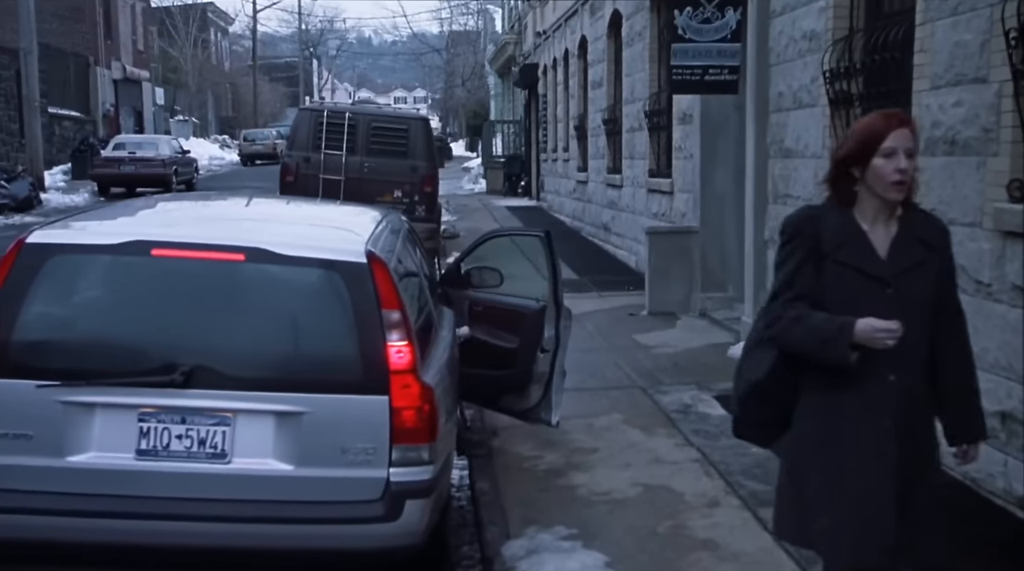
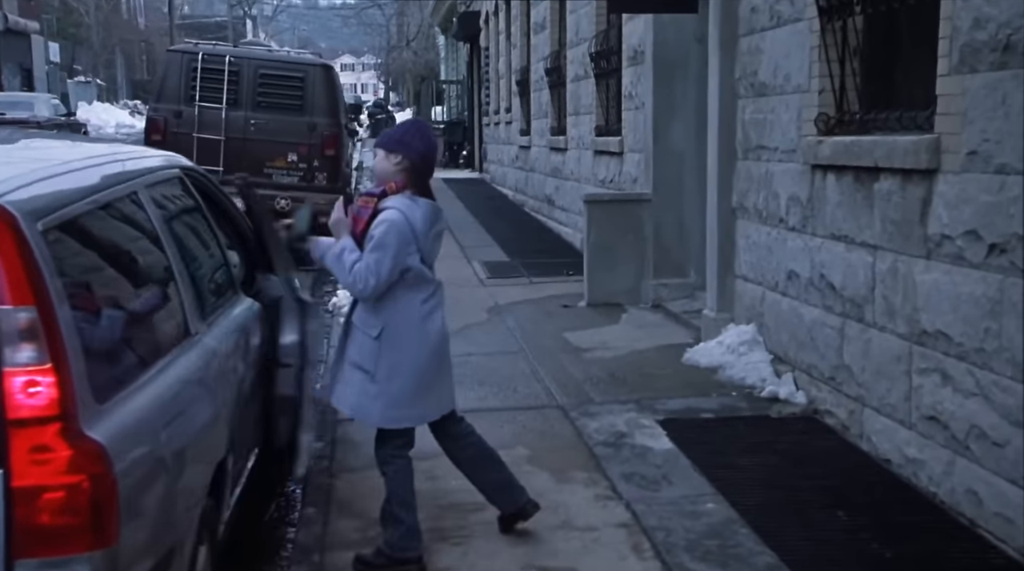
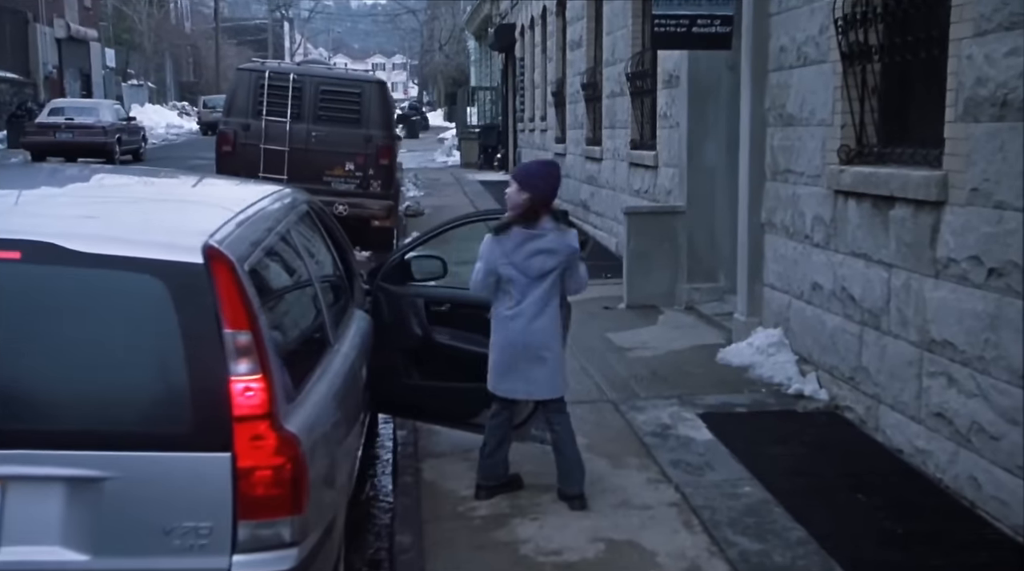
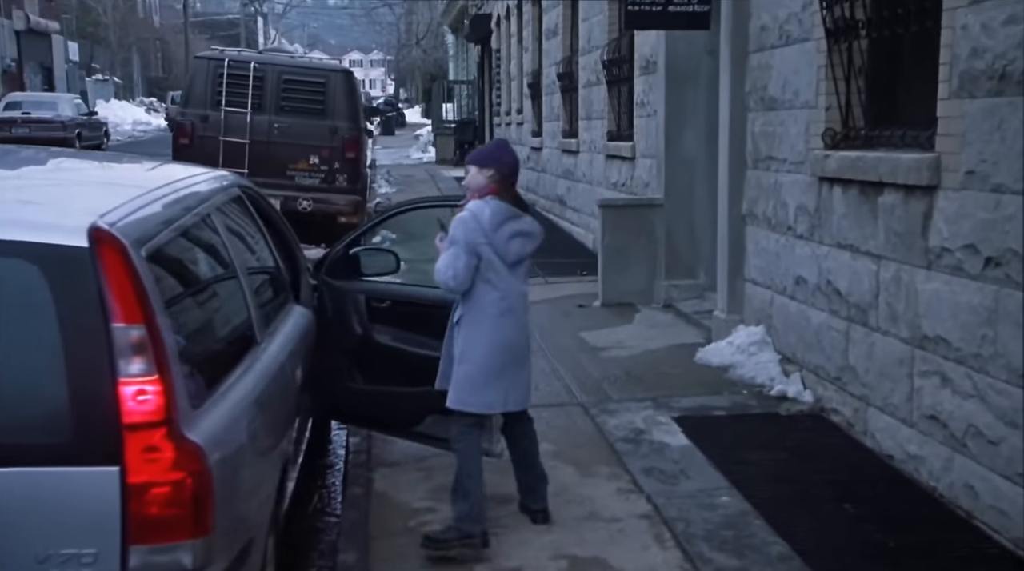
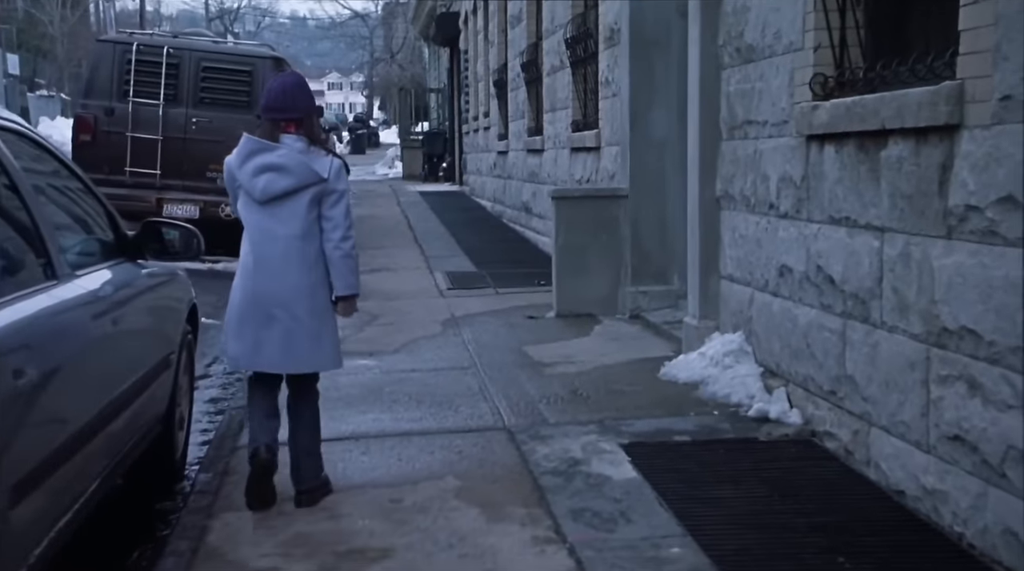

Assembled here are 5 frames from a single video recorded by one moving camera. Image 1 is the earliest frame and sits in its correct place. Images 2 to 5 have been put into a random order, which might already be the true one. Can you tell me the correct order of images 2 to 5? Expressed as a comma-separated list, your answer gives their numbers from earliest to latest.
3, 4, 2, 5
